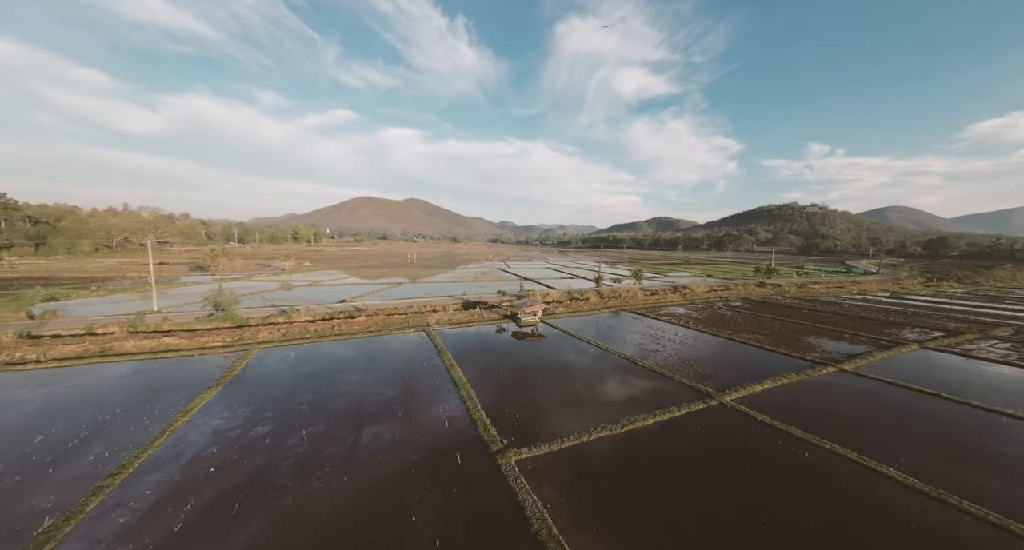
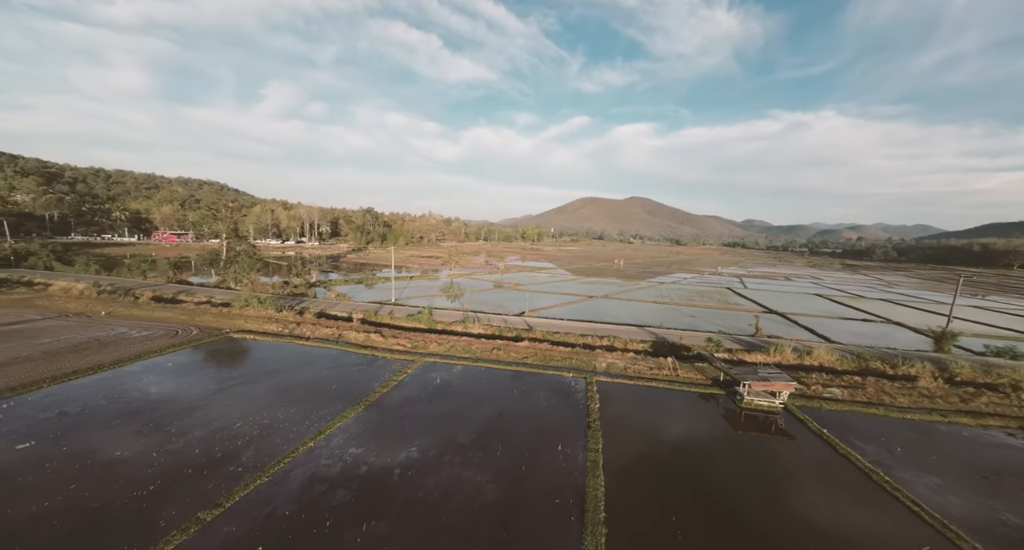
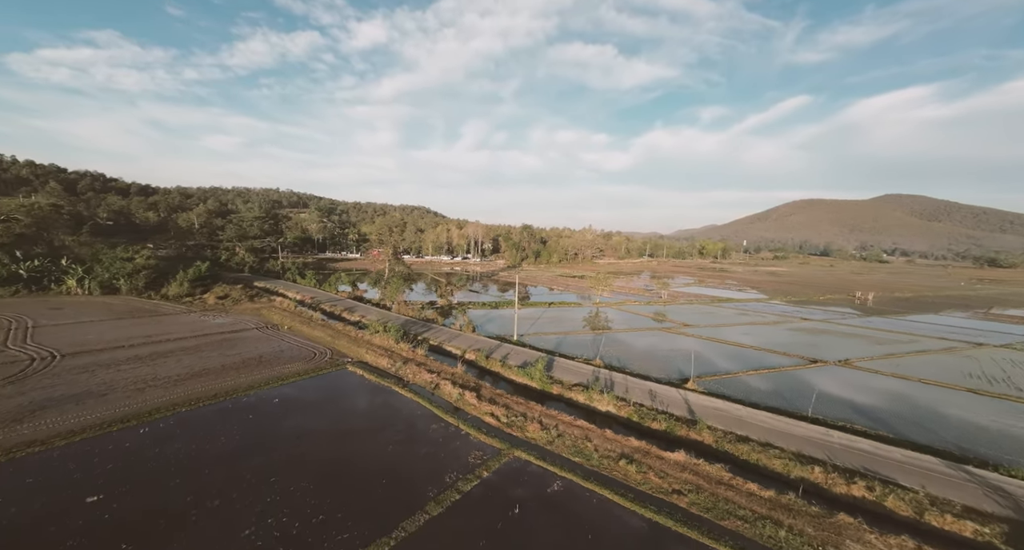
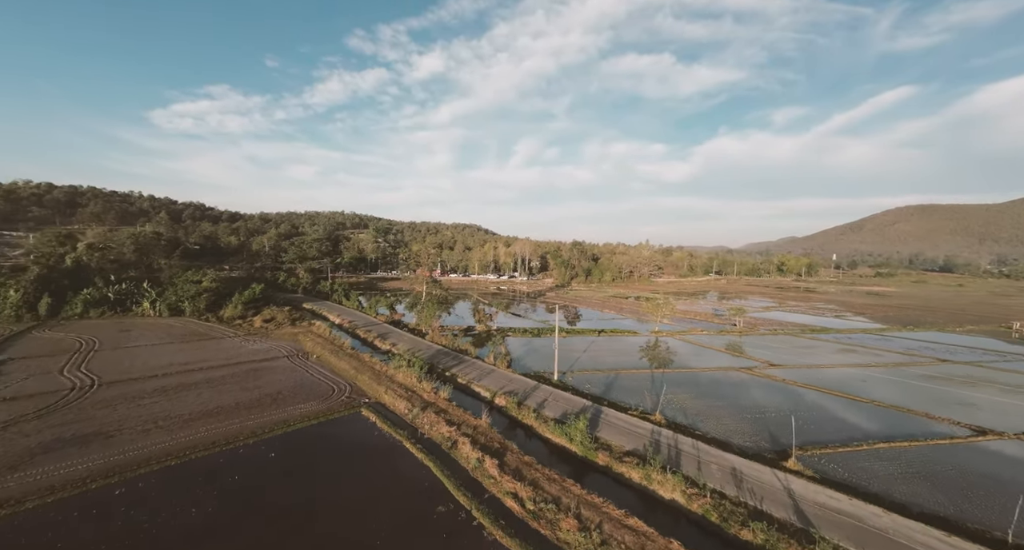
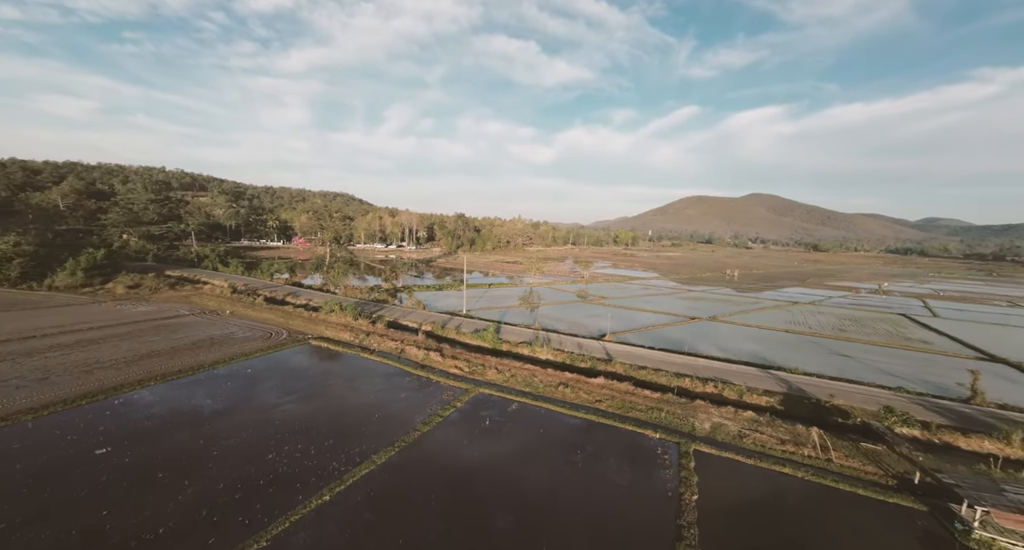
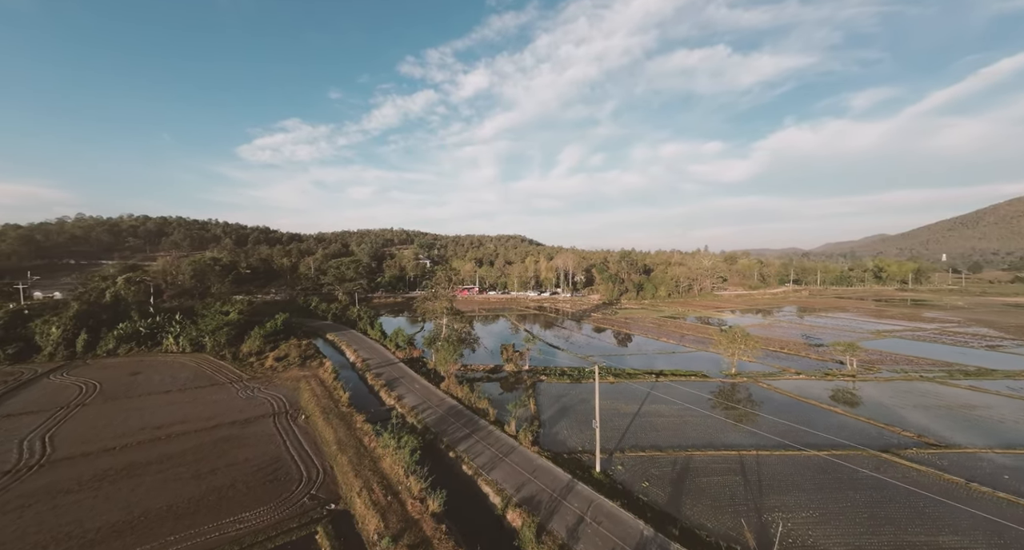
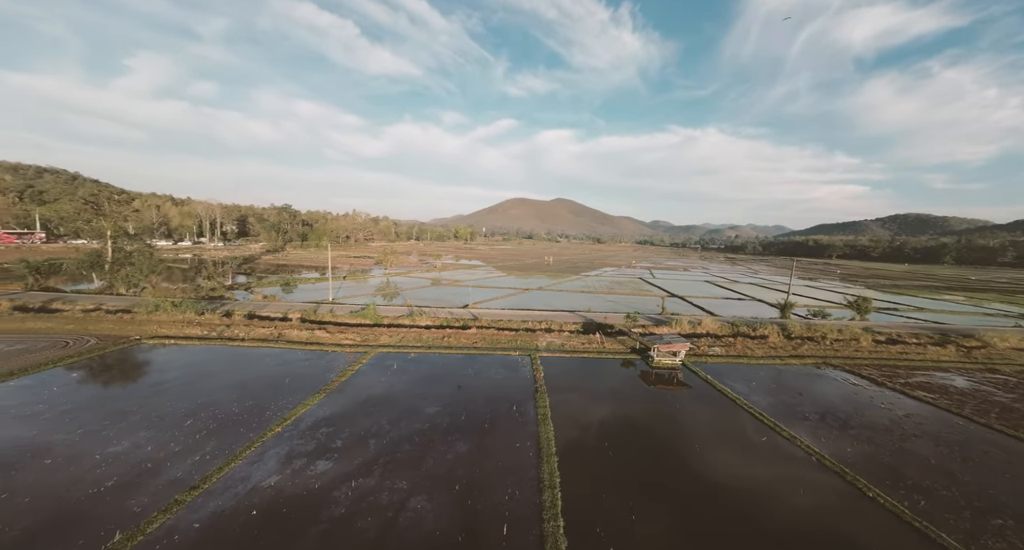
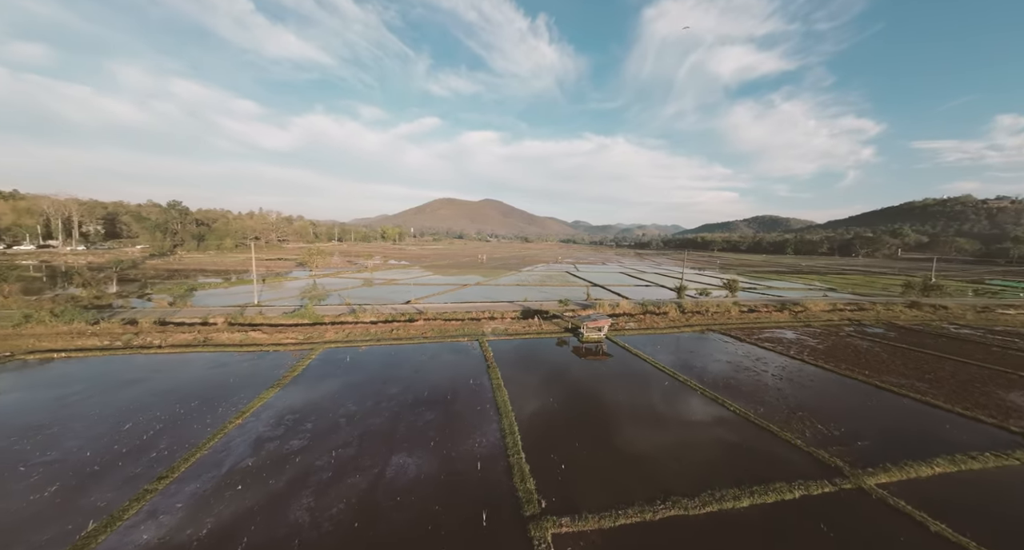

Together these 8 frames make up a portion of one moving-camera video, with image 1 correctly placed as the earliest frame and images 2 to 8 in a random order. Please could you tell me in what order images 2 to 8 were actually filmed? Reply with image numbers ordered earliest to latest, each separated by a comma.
8, 7, 2, 5, 3, 4, 6
